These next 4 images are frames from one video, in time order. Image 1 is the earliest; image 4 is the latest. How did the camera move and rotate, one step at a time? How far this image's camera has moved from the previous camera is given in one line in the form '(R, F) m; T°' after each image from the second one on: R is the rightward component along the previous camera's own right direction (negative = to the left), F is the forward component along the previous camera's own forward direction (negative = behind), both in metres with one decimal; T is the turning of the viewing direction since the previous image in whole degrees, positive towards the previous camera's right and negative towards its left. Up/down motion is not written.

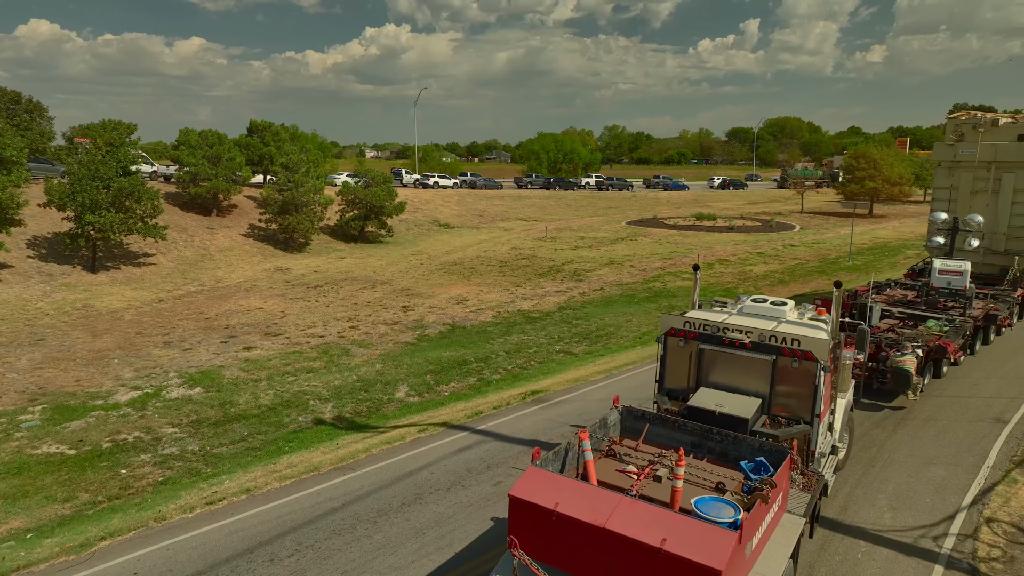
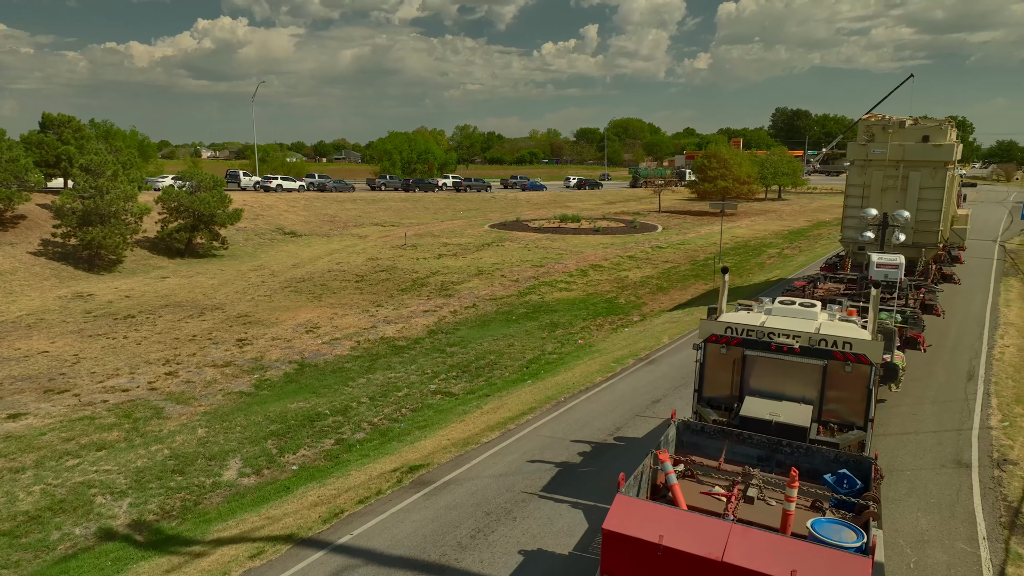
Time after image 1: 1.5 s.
(-0.1, +2.9) m; +12°
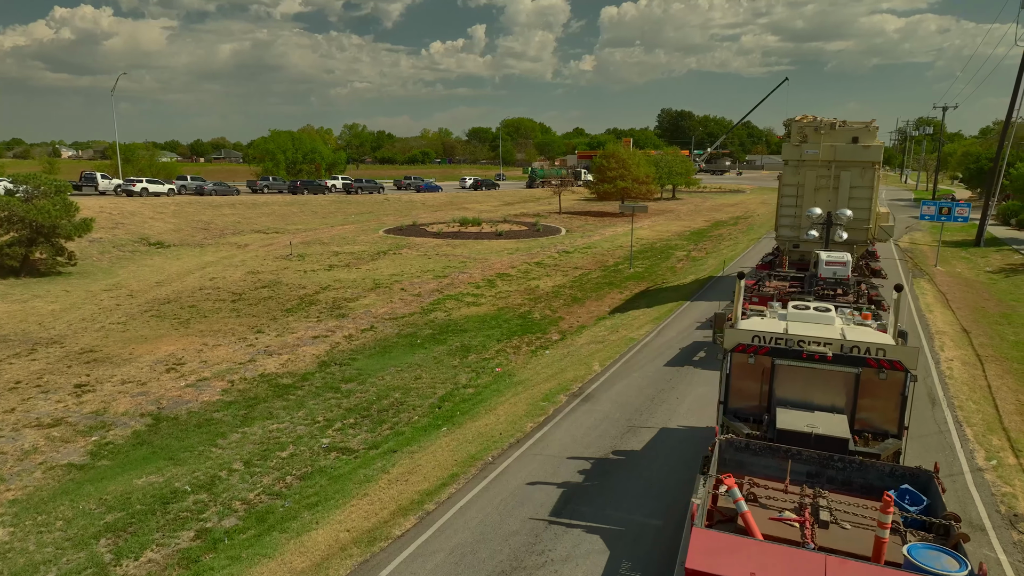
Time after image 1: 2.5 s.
(-0.2, +2.3) m; +8°
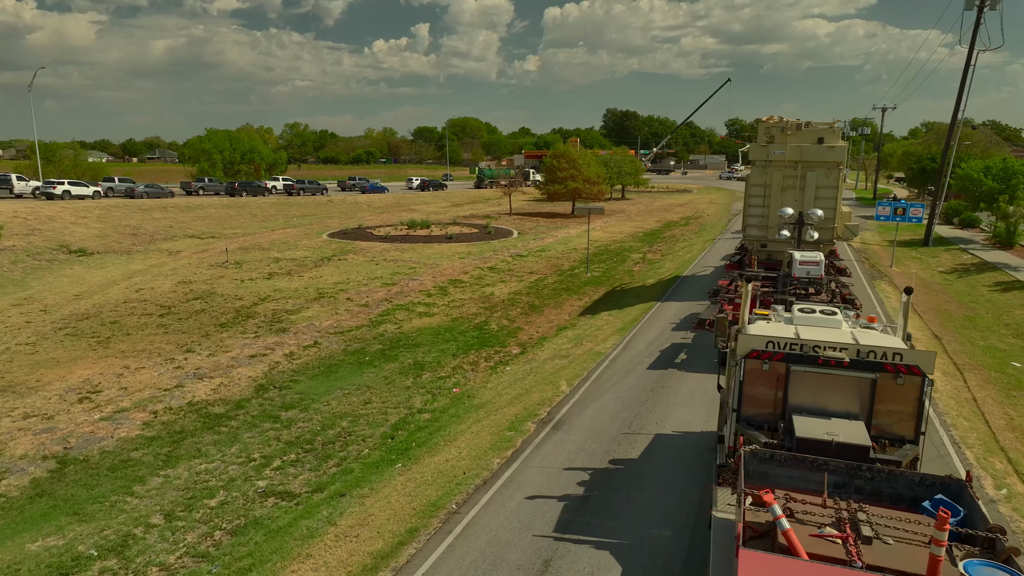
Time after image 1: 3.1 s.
(-0.2, +1.2) m; +4°
